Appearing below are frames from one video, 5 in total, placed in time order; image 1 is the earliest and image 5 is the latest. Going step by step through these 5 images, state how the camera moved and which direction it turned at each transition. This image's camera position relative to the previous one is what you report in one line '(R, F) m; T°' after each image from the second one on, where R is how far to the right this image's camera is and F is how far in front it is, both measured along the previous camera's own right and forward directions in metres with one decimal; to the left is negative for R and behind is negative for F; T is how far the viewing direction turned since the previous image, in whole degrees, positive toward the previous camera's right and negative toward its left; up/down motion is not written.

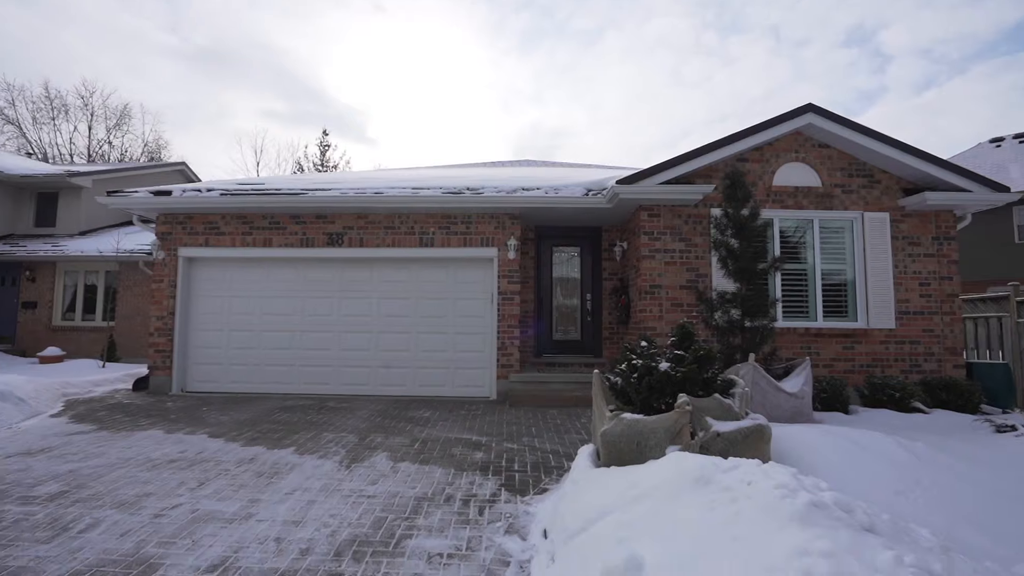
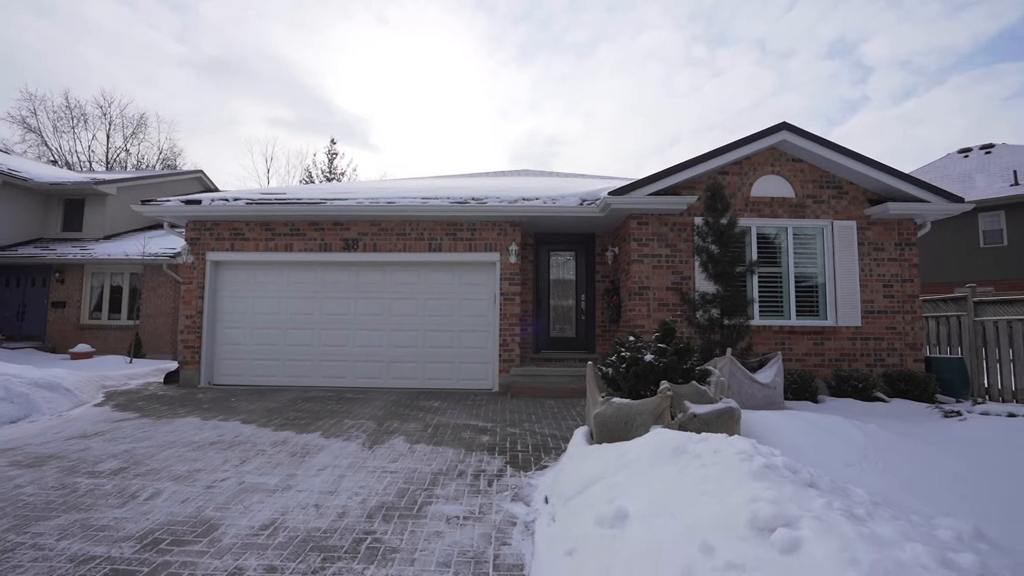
(0.0, -0.7) m; 0°
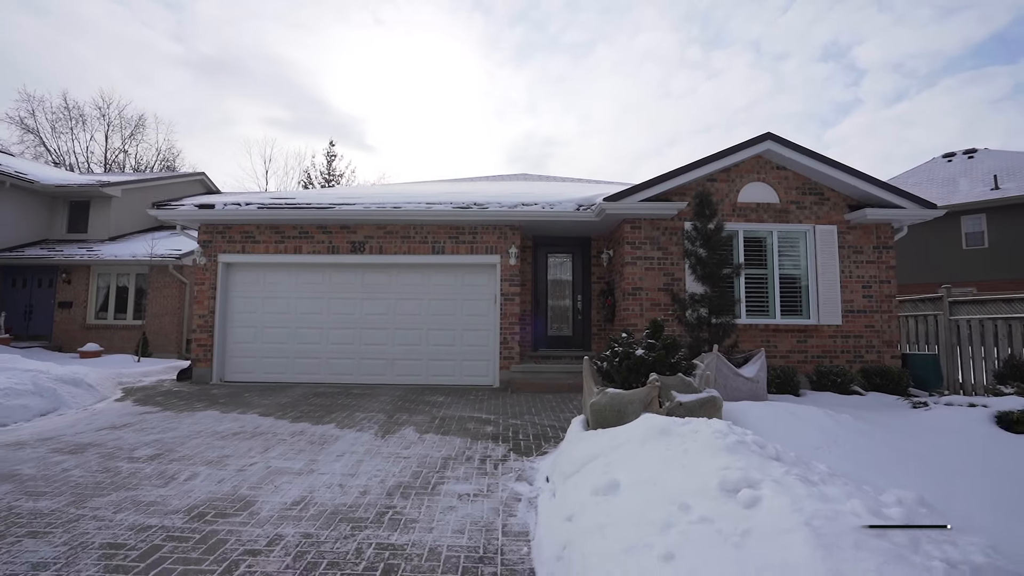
(-0.1, -0.4) m; +1°
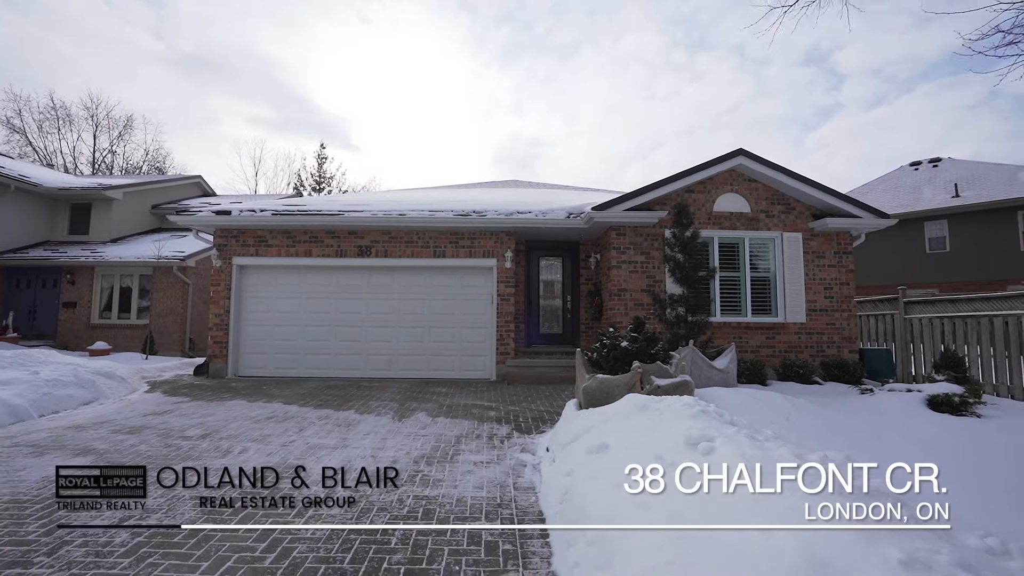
(-0.2, -0.7) m; +2°
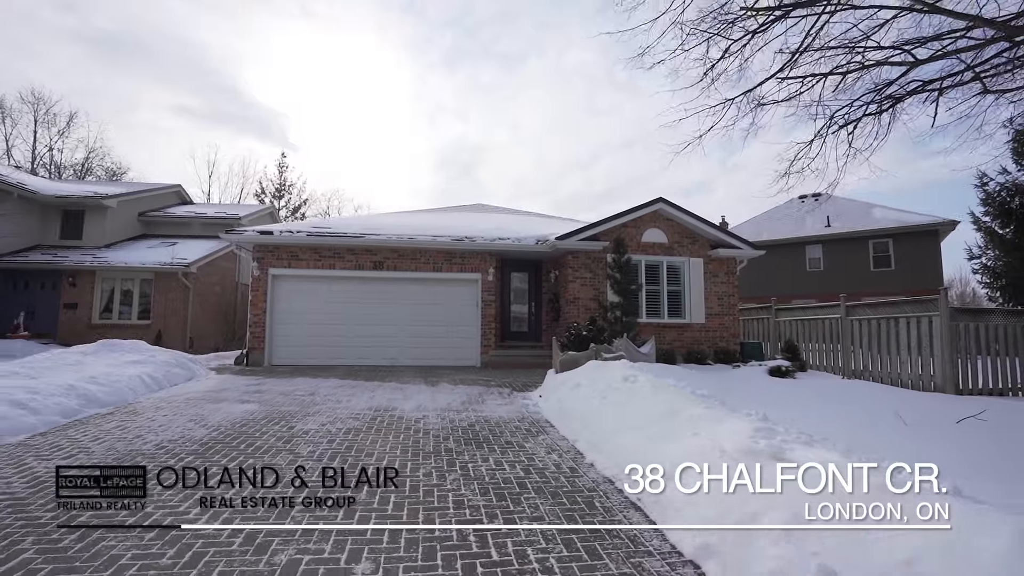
(-1.1, -2.8) m; +7°
